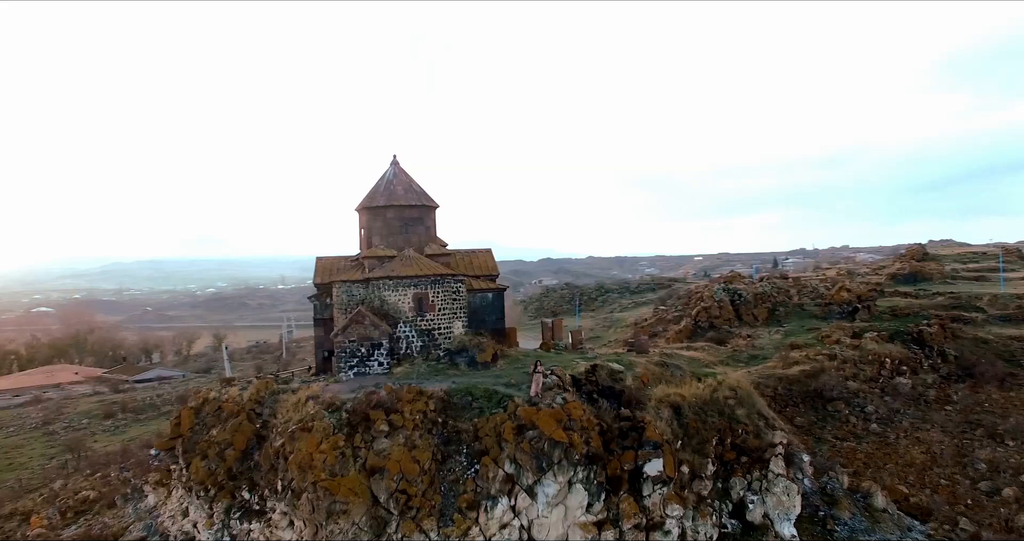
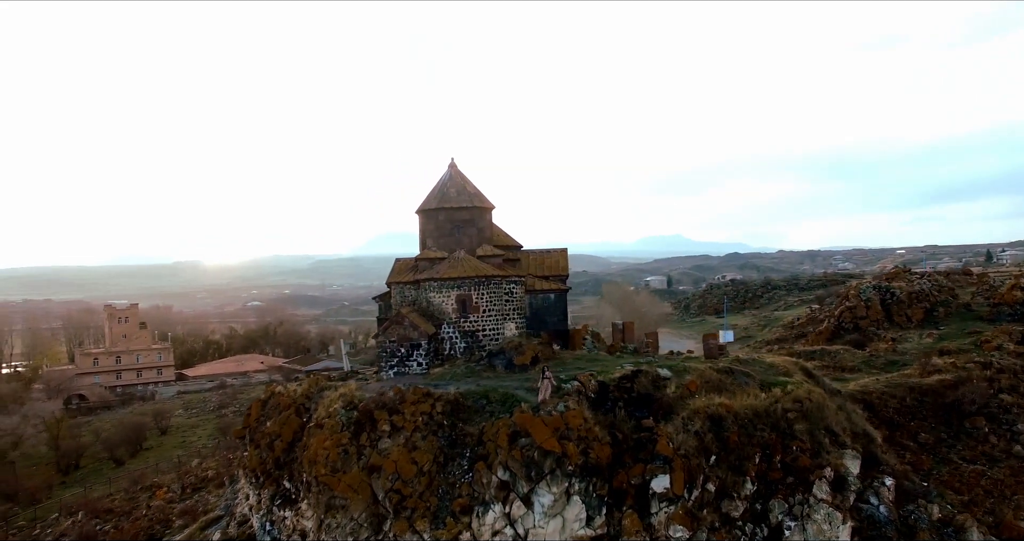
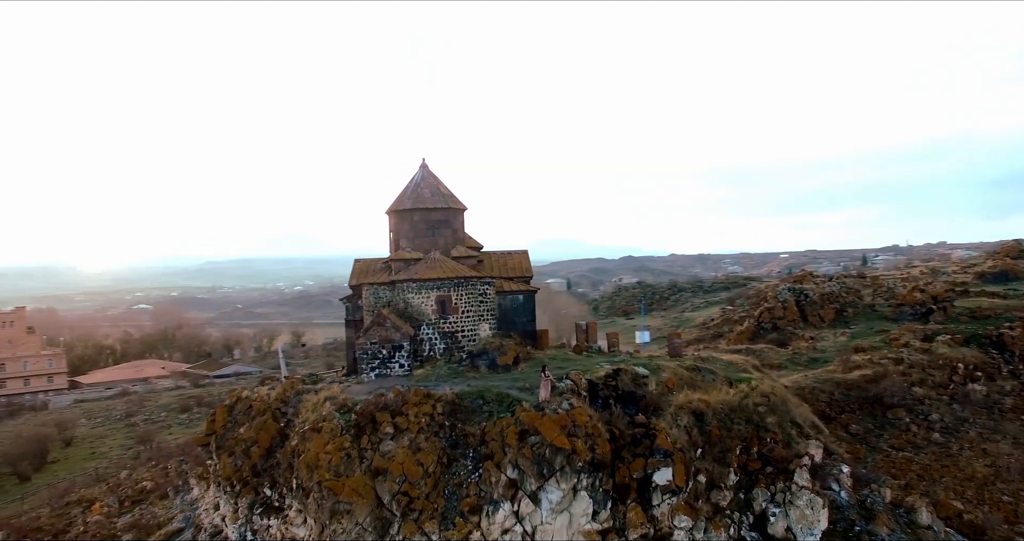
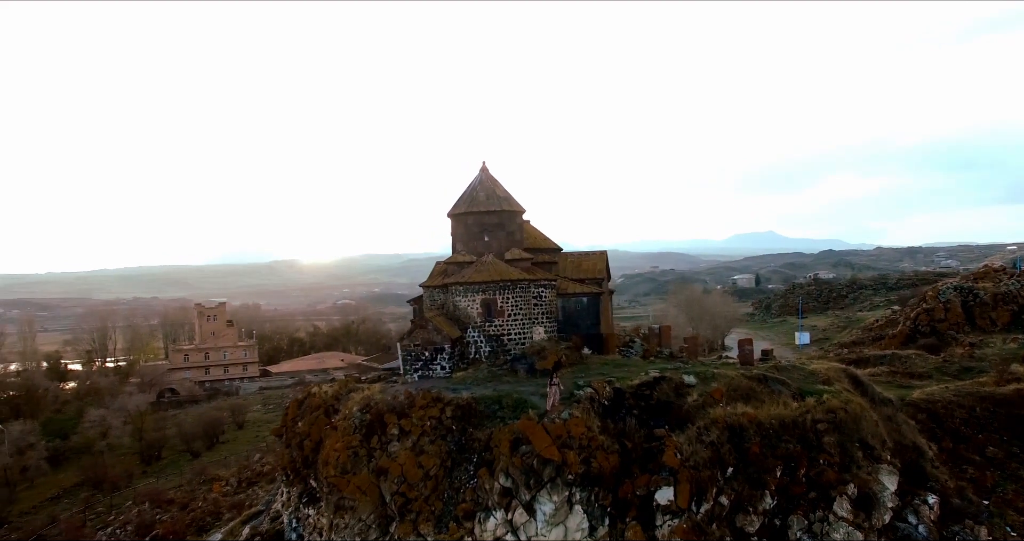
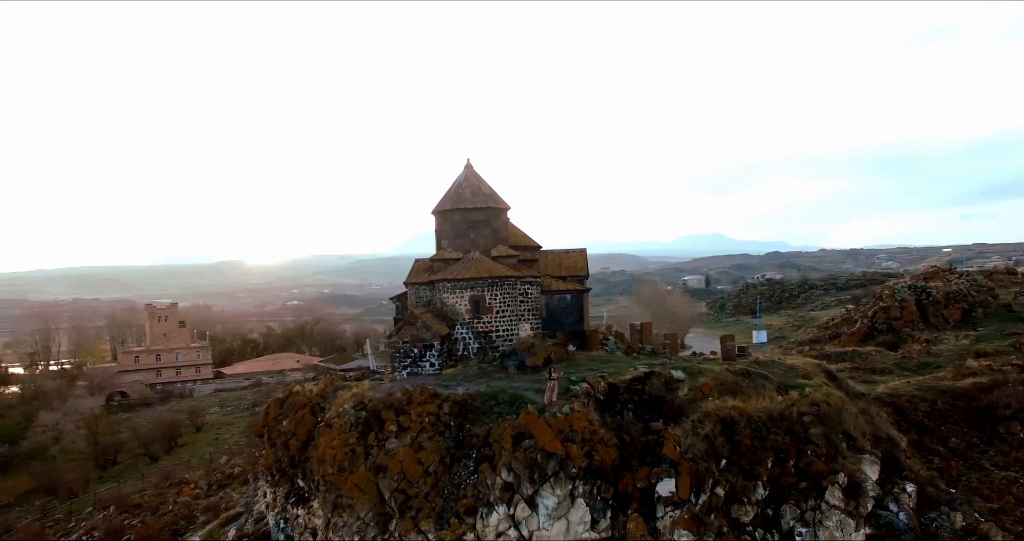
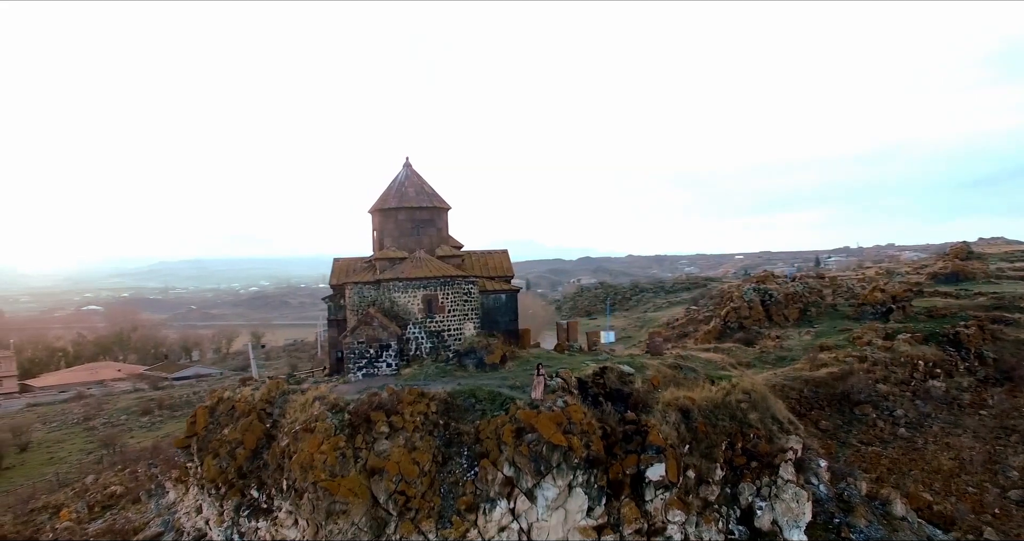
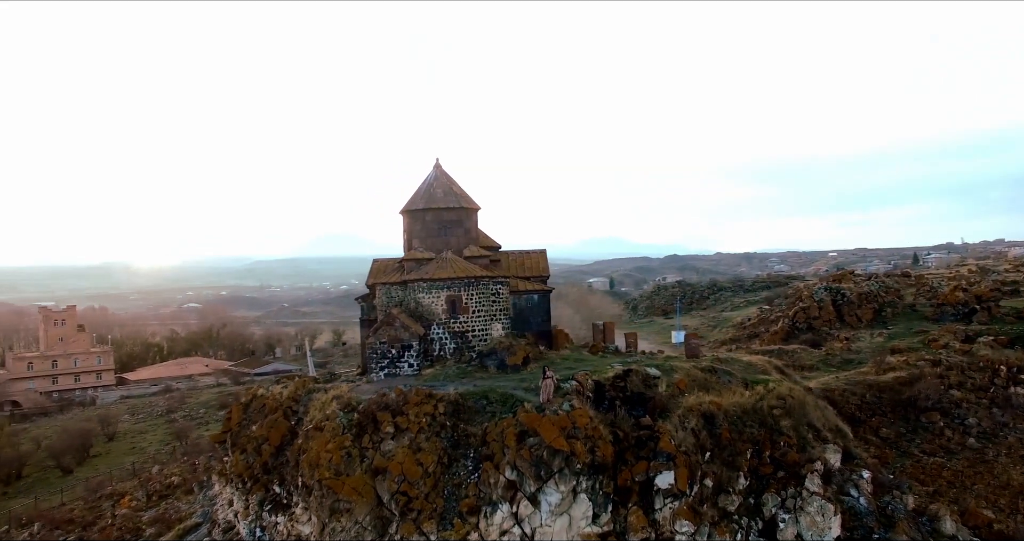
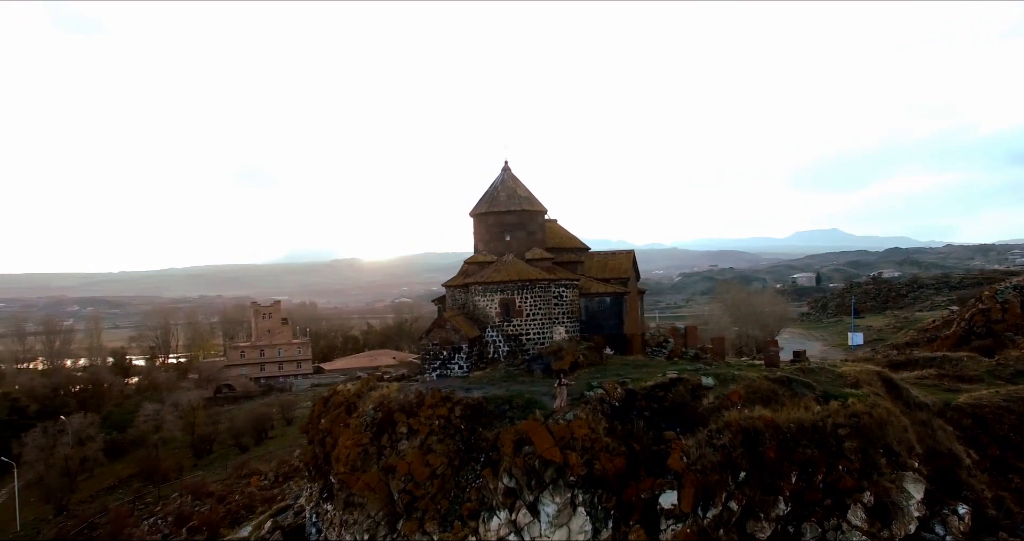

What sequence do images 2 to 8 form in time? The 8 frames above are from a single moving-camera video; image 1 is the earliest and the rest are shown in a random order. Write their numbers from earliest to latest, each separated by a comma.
6, 3, 7, 2, 5, 4, 8
